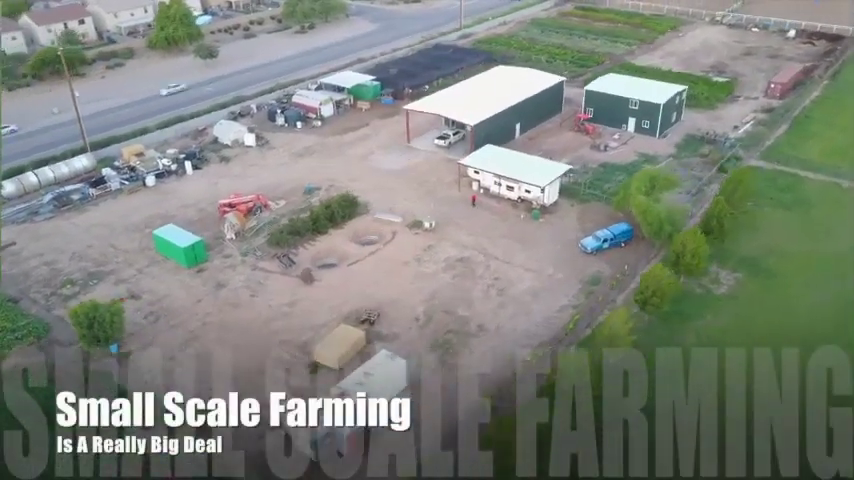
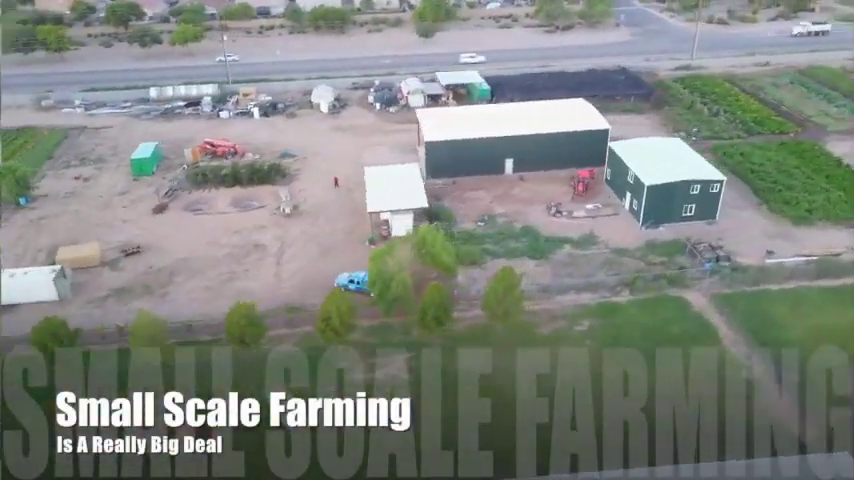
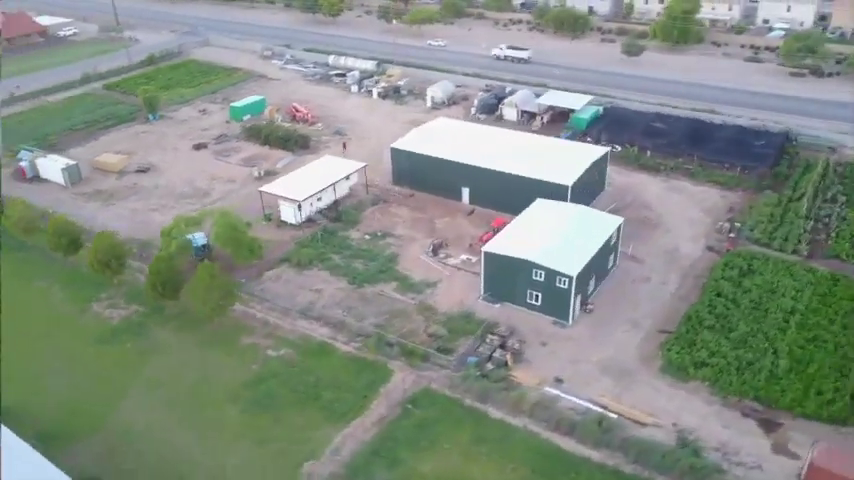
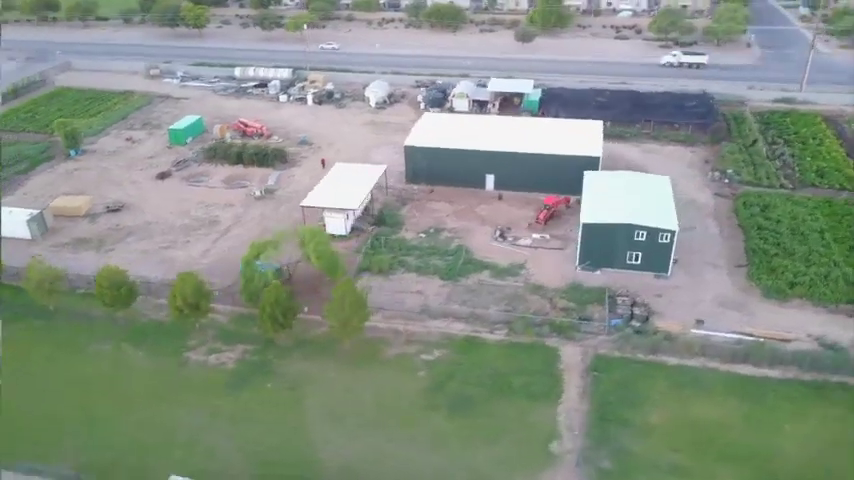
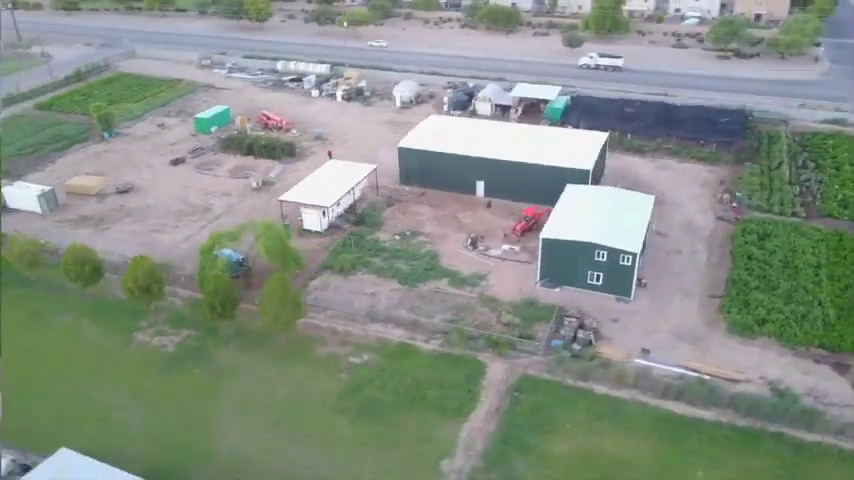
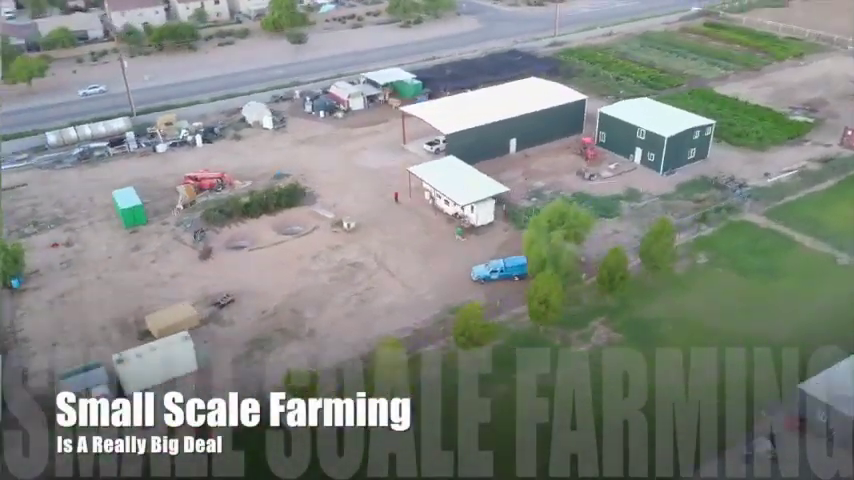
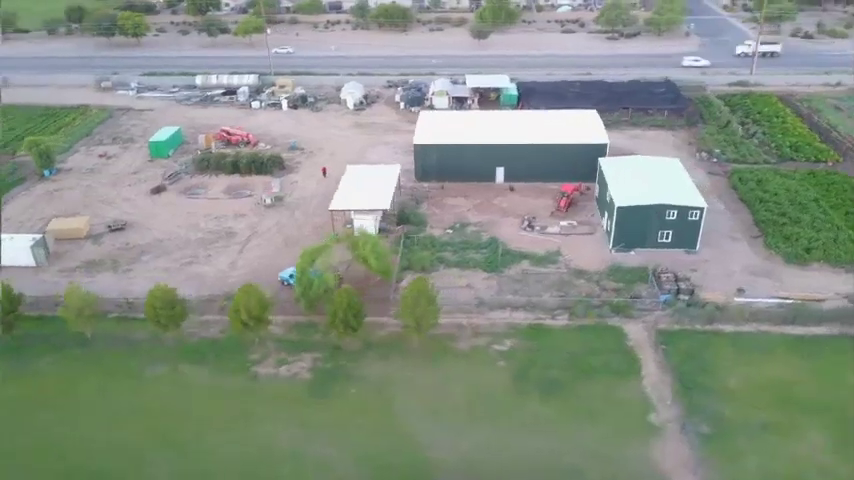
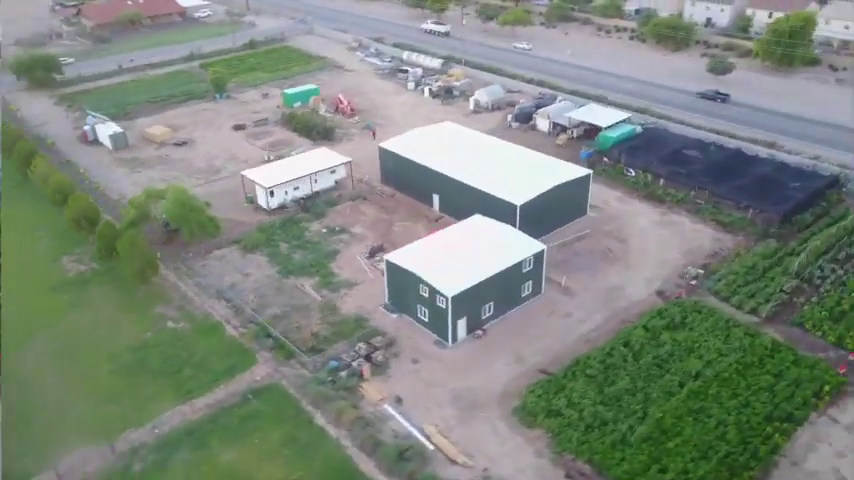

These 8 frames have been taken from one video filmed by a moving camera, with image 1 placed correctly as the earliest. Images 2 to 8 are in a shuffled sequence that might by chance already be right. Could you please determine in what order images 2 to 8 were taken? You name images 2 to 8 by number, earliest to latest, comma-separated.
6, 2, 7, 4, 5, 3, 8
